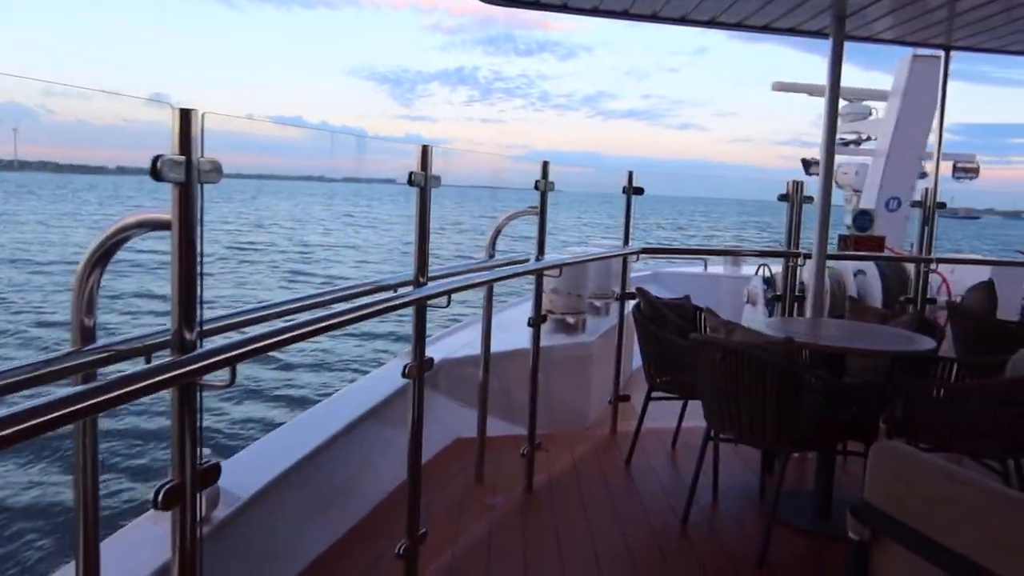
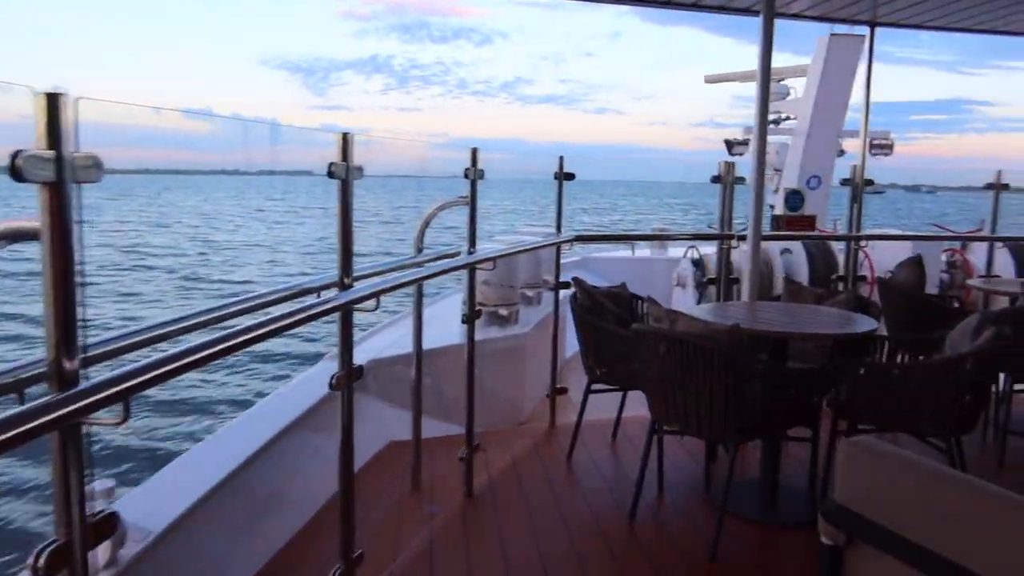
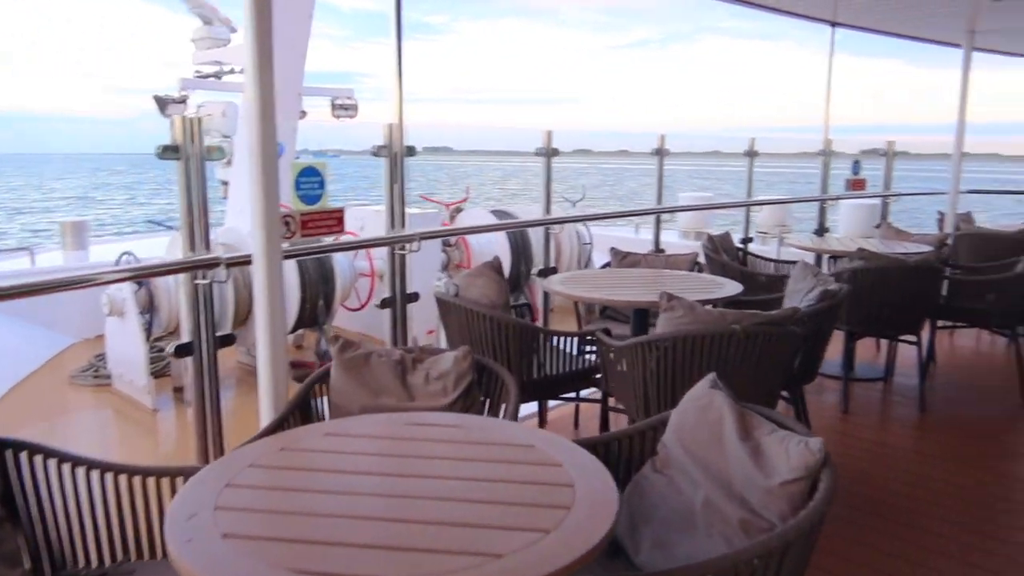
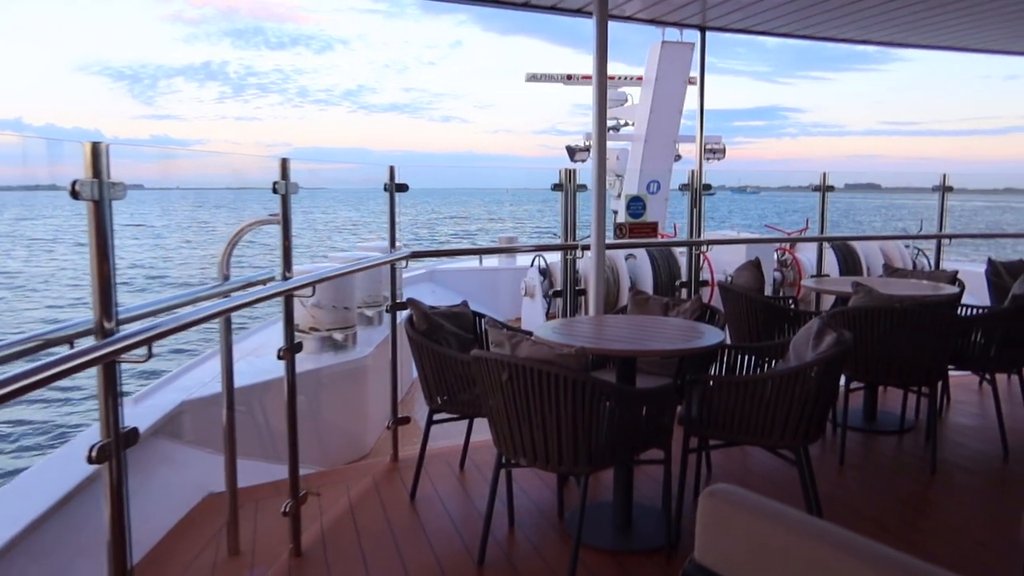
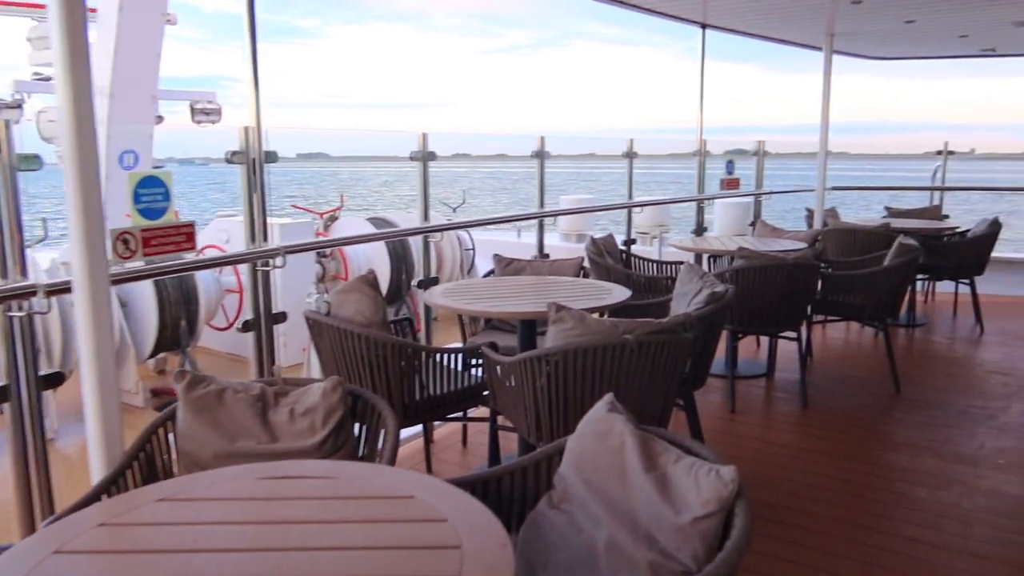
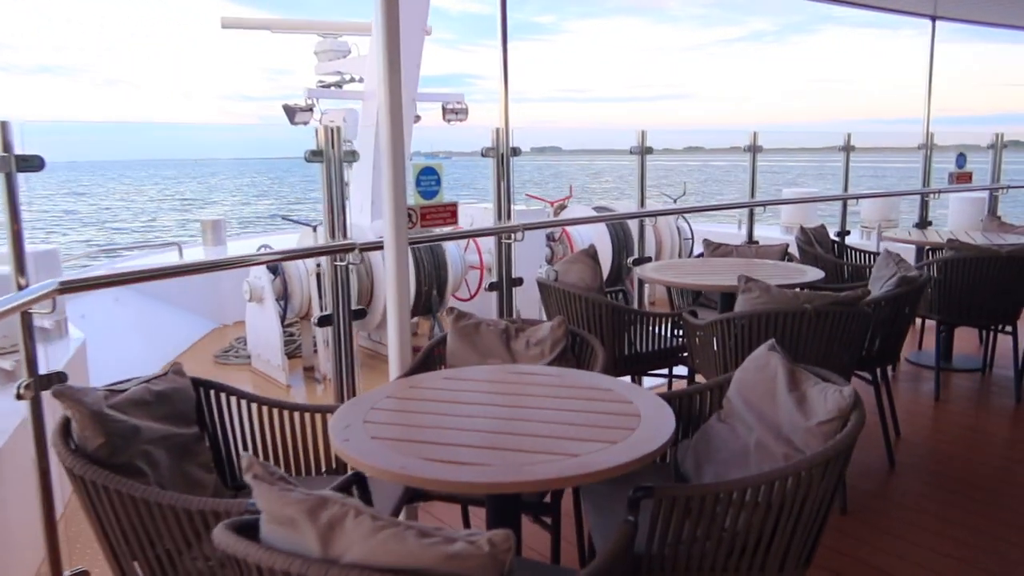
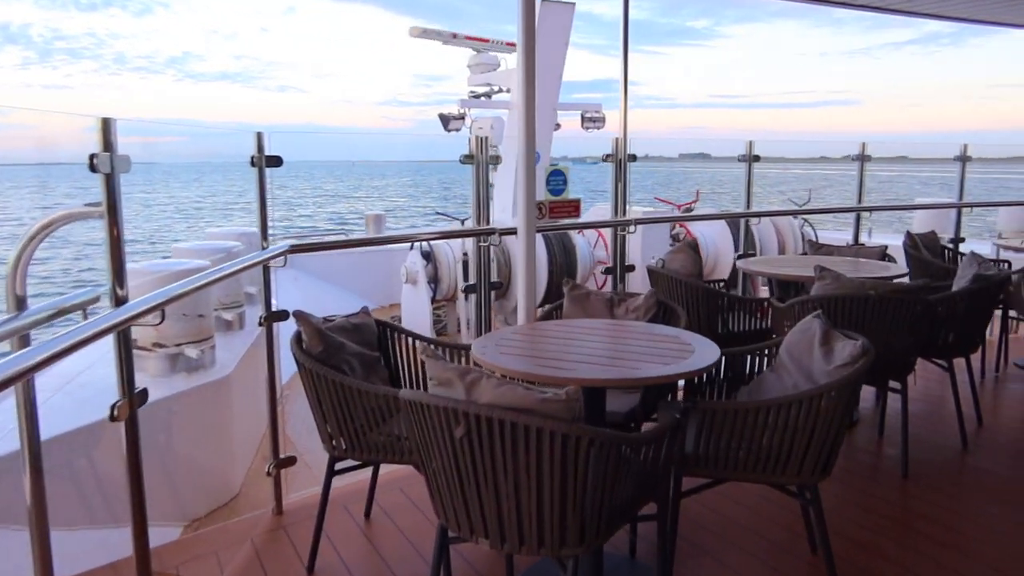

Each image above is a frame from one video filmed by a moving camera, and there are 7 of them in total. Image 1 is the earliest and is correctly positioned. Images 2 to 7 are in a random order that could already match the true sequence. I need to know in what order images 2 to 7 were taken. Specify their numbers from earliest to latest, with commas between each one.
2, 4, 7, 6, 3, 5
